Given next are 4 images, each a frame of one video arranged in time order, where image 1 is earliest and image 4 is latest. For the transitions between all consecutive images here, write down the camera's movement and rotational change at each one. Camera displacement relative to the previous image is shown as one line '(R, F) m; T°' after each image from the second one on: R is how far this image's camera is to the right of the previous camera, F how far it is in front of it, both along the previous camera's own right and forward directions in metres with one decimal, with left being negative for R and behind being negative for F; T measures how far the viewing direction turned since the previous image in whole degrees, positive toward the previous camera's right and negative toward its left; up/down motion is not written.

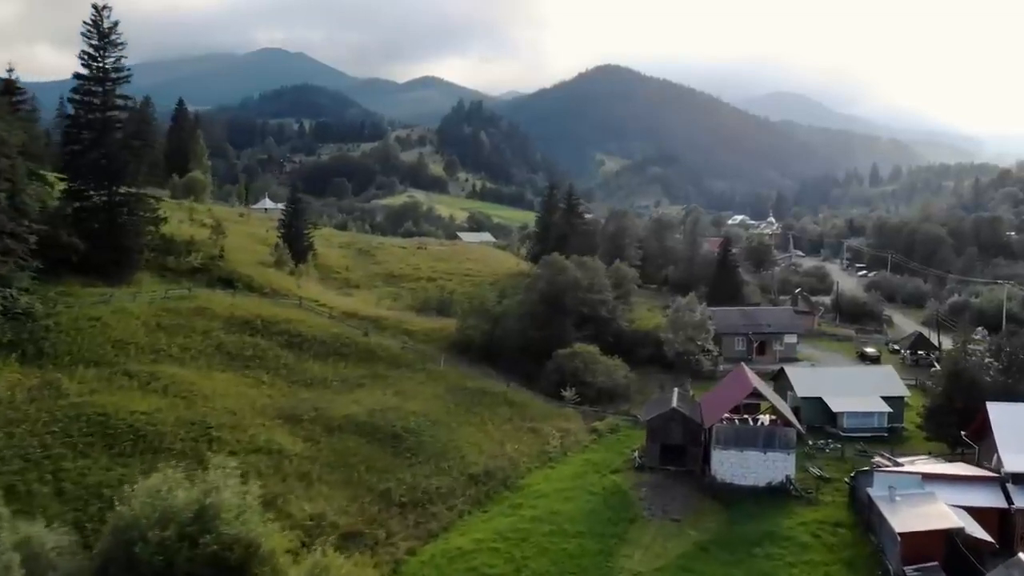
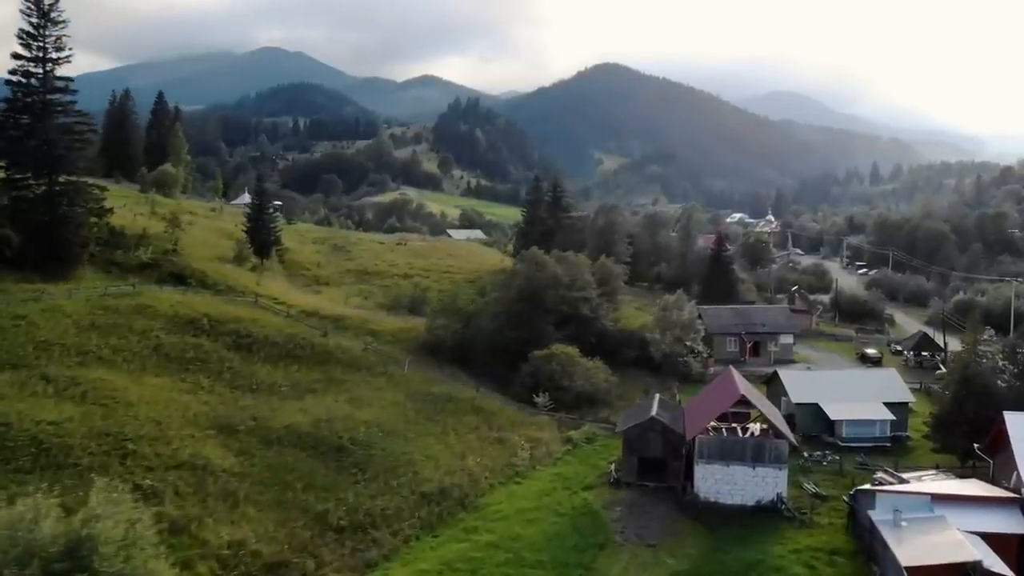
(+2.1, +4.9) m; 0°
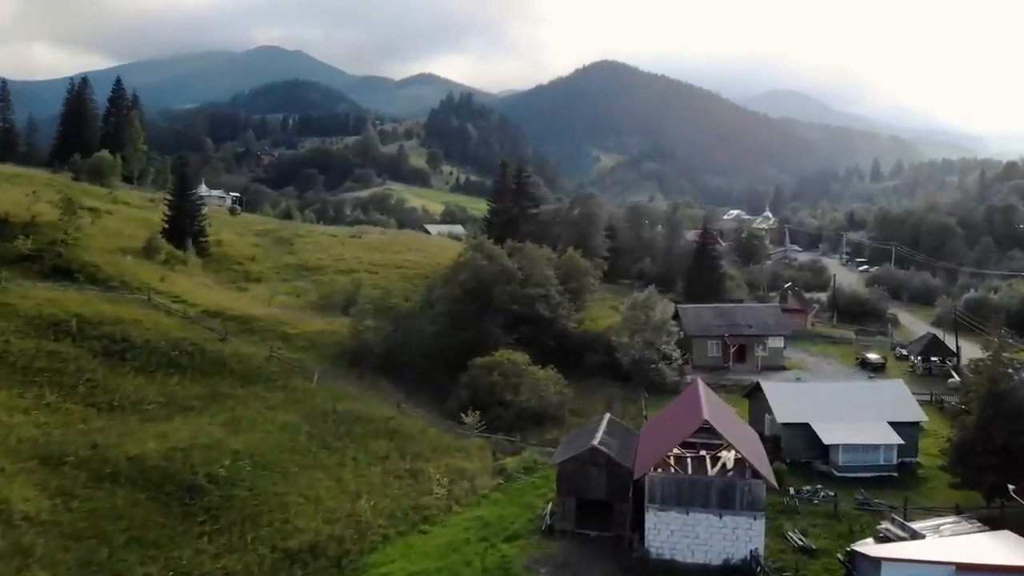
(+3.9, +9.2) m; 0°
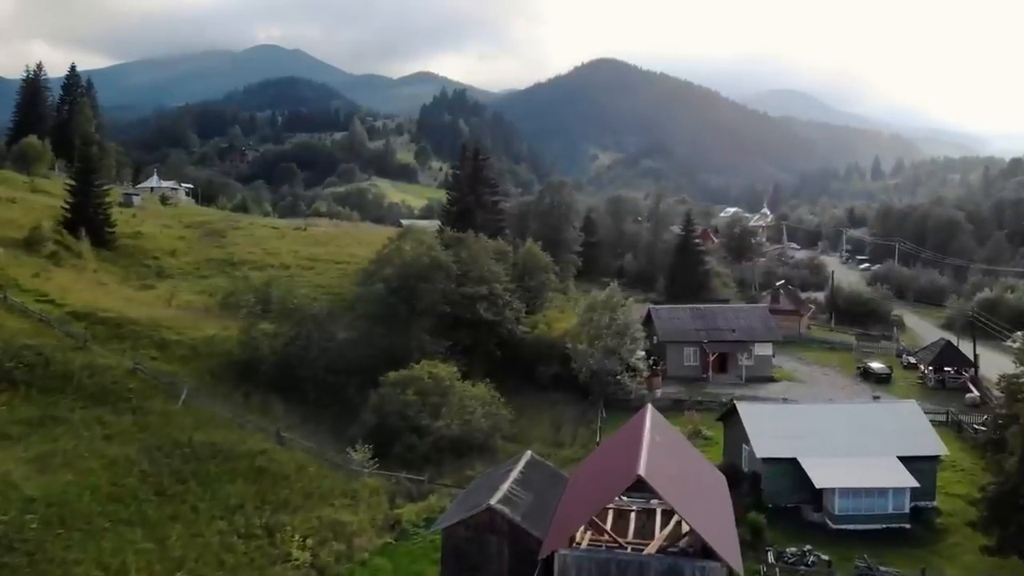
(+3.8, +9.1) m; 0°
